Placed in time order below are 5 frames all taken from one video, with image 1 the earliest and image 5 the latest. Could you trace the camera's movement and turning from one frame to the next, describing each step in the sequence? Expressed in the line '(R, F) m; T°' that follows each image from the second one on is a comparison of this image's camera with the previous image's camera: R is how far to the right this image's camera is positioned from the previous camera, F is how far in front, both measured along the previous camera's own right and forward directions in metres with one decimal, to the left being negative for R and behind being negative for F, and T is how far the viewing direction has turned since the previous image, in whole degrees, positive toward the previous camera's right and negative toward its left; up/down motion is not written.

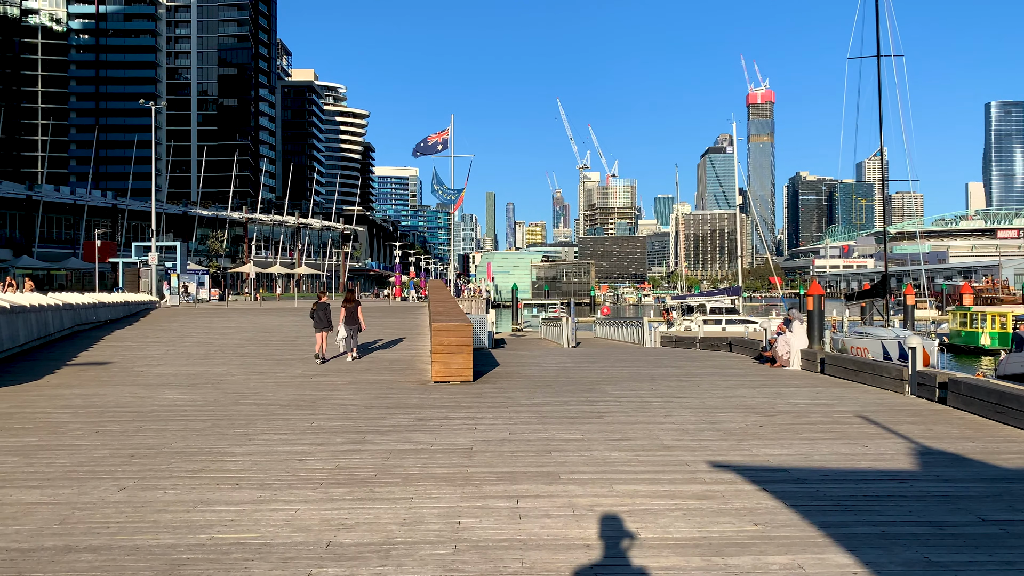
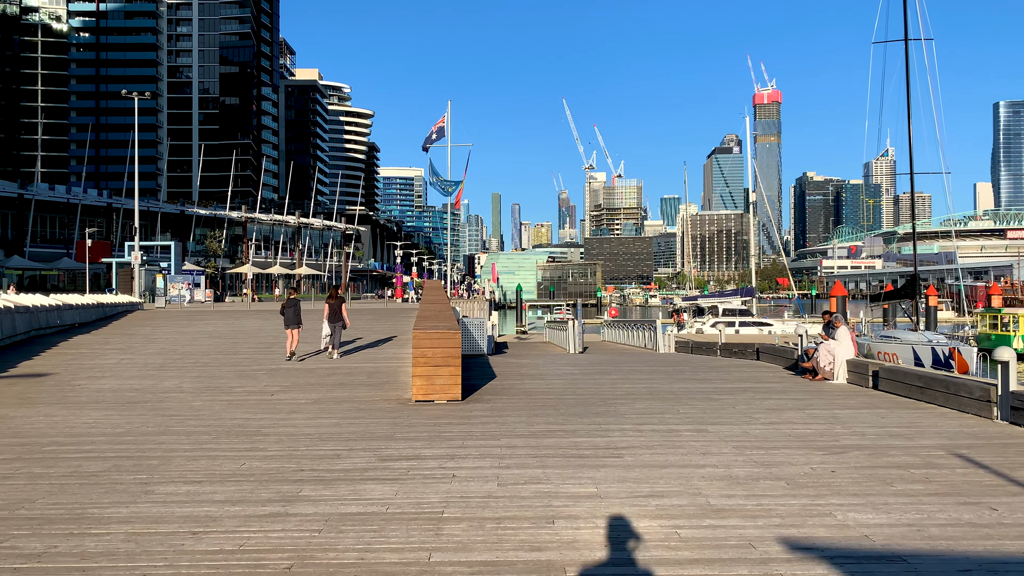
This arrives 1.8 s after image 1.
(+0.1, +2.3) m; 0°
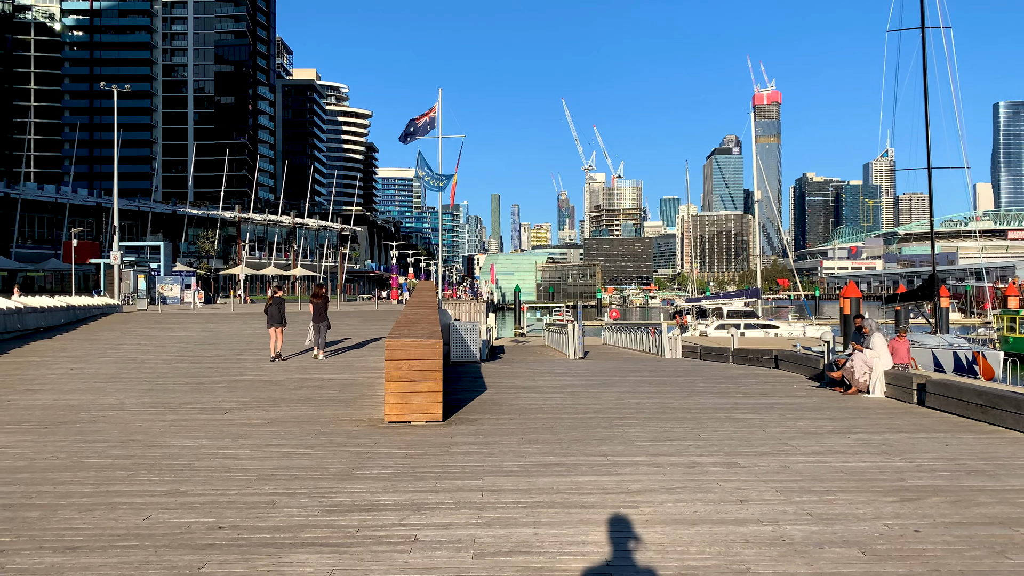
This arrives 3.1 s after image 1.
(+0.1, +1.7) m; 0°
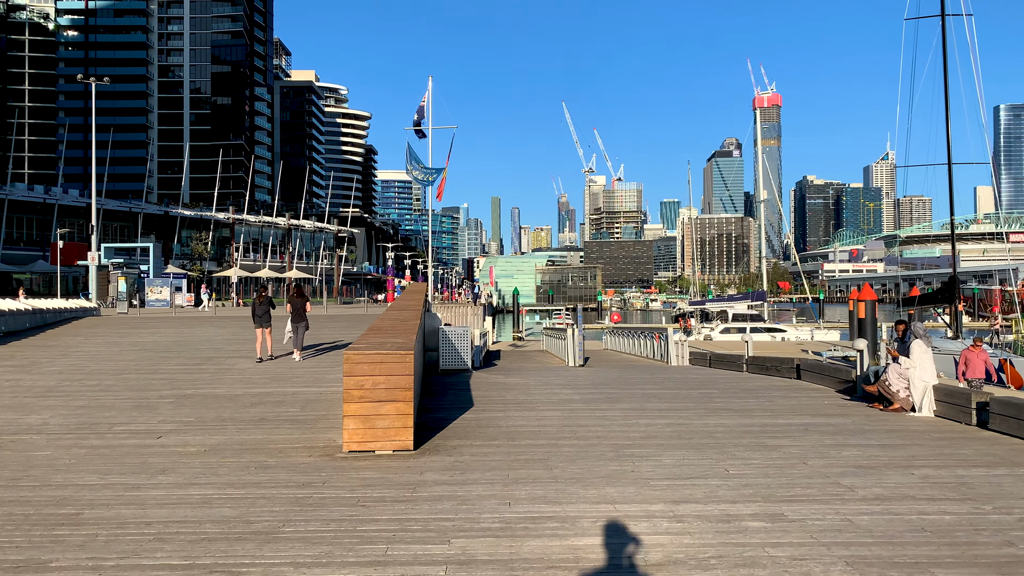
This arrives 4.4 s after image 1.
(+0.2, +1.7) m; 0°
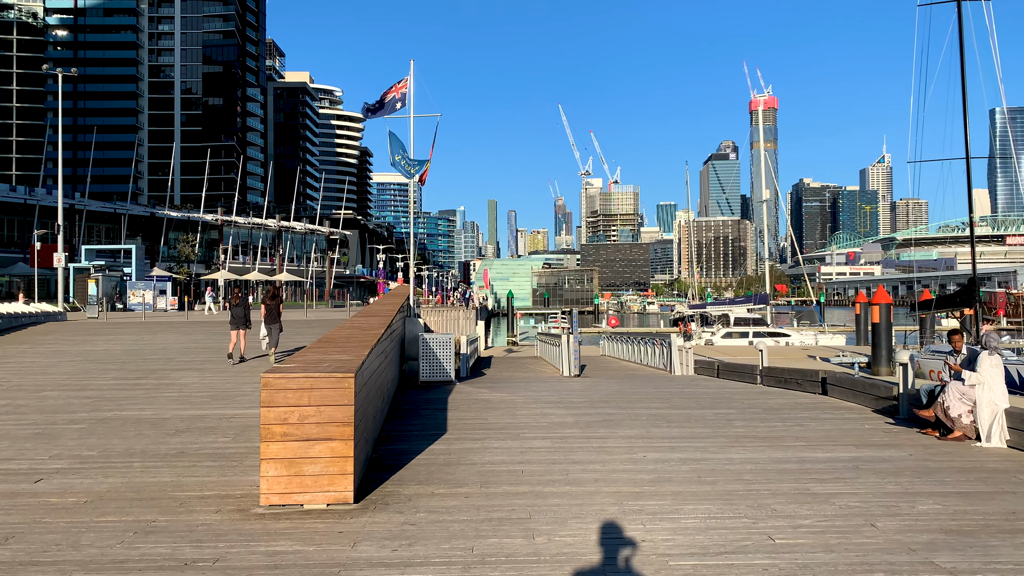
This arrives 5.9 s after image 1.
(+0.2, +2.0) m; 0°
